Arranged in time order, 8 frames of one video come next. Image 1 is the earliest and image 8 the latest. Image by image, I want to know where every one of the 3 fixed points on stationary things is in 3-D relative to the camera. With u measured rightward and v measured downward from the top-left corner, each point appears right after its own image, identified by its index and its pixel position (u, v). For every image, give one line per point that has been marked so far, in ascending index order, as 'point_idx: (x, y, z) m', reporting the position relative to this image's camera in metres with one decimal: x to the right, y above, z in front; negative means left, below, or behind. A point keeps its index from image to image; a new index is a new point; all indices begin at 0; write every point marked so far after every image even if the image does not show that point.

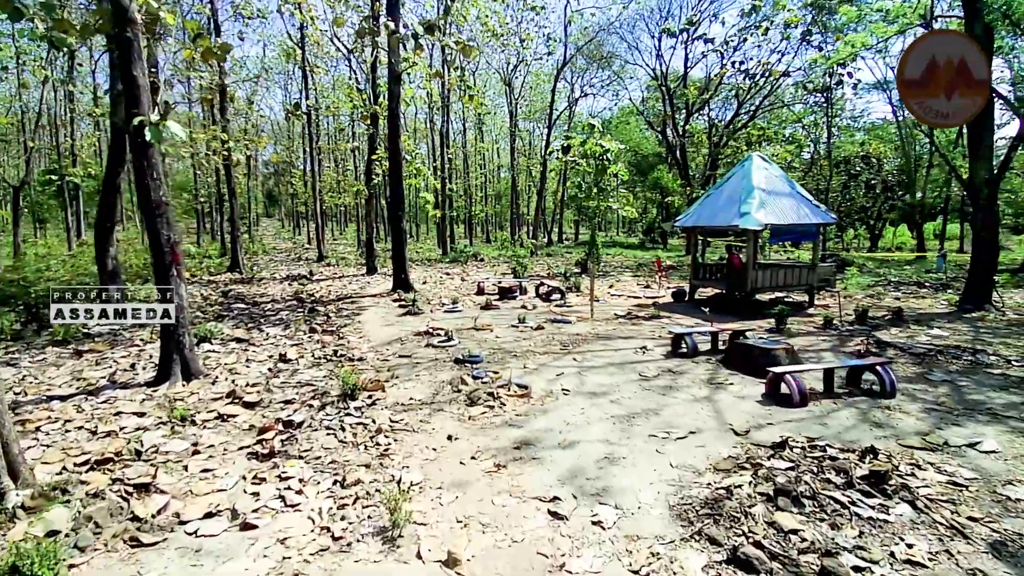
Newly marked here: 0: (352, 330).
0: (-3.3, -0.9, +10.9) m
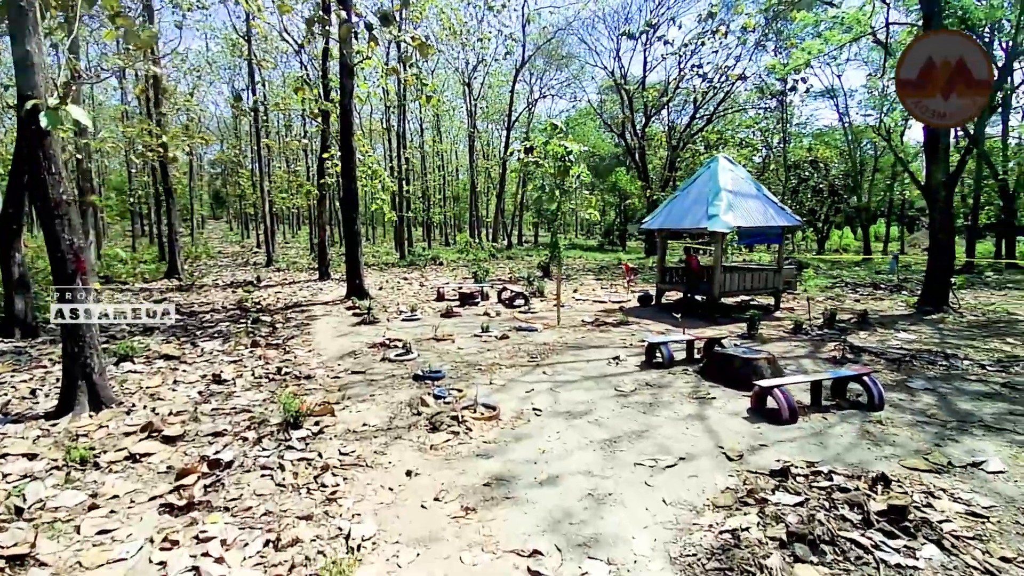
0: (-4.0, -1.0, +10.0) m
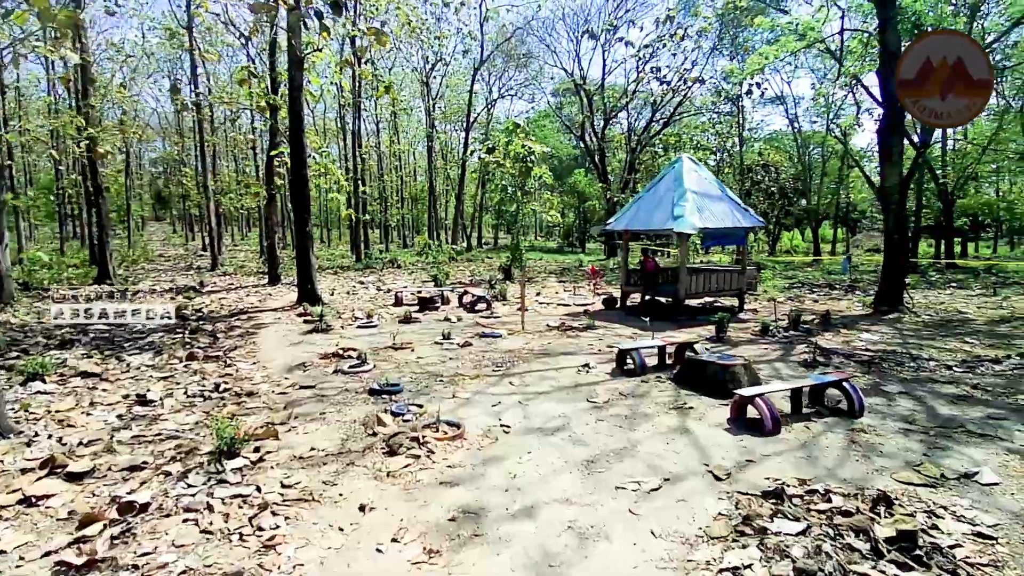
0: (-4.6, -1.2, +9.1) m
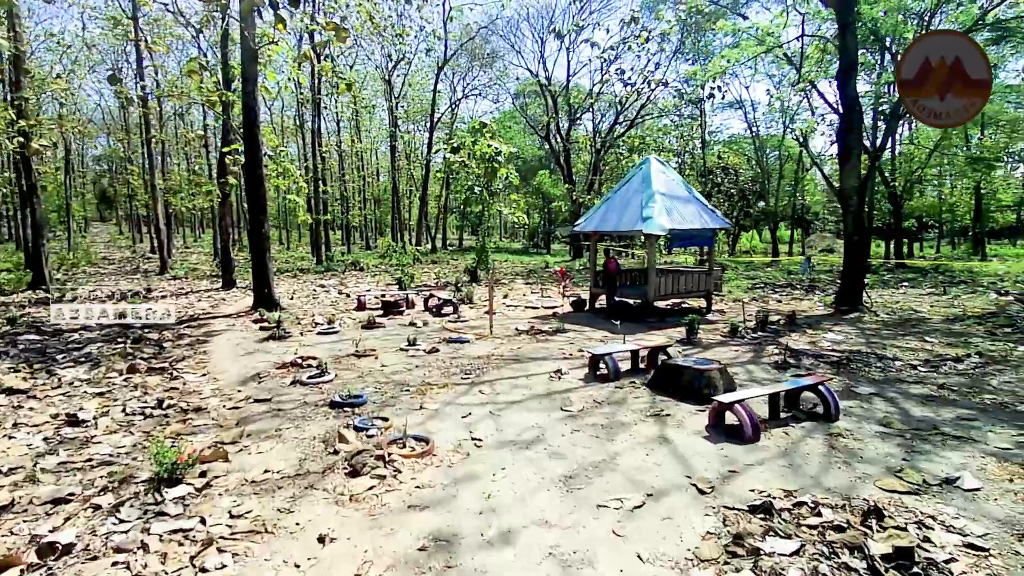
0: (-5.1, -1.3, +8.5) m
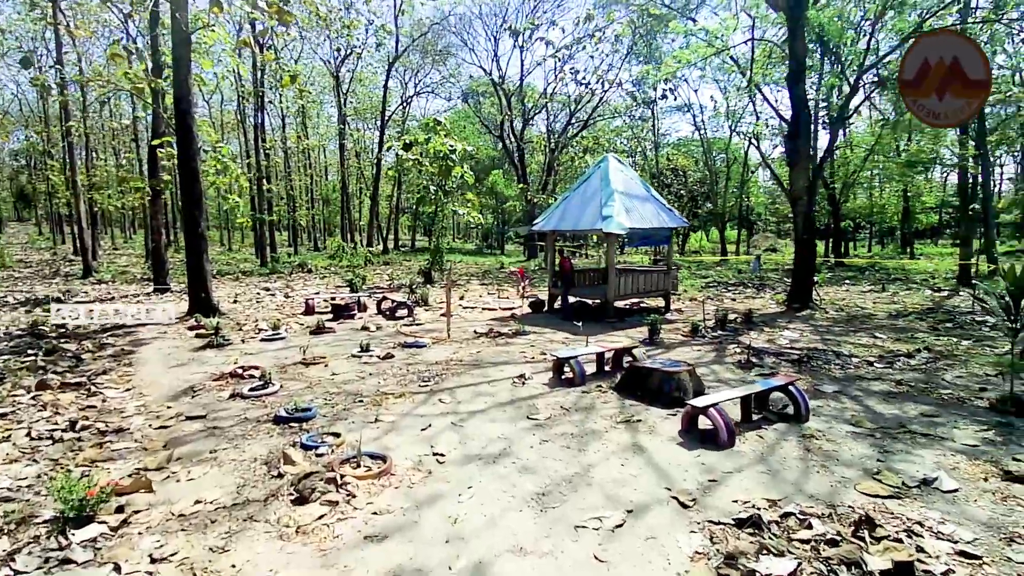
0: (-5.7, -1.3, +7.6) m
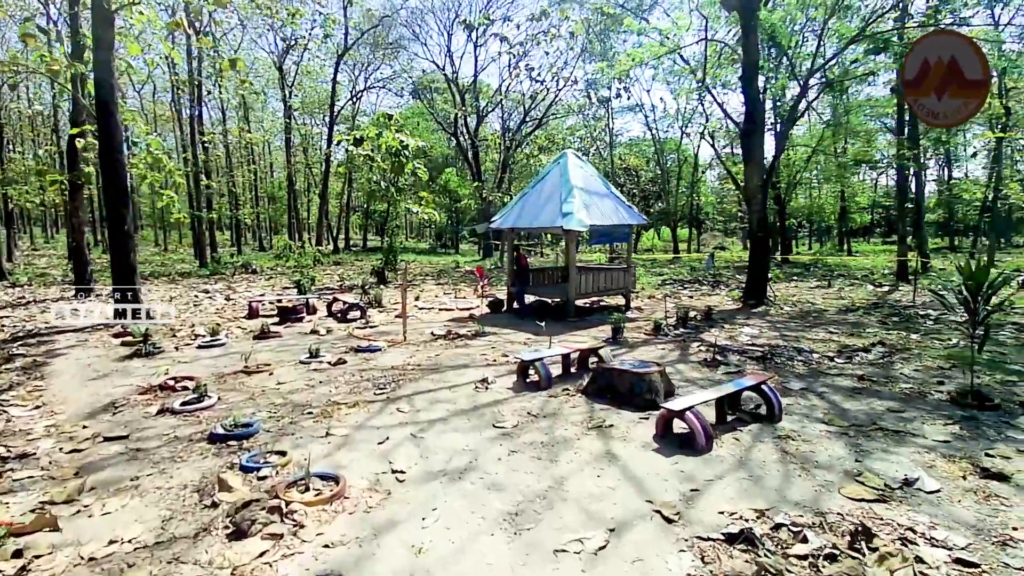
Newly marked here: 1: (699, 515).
0: (-6.2, -1.4, +6.7) m
1: (+1.3, -1.6, +3.8) m
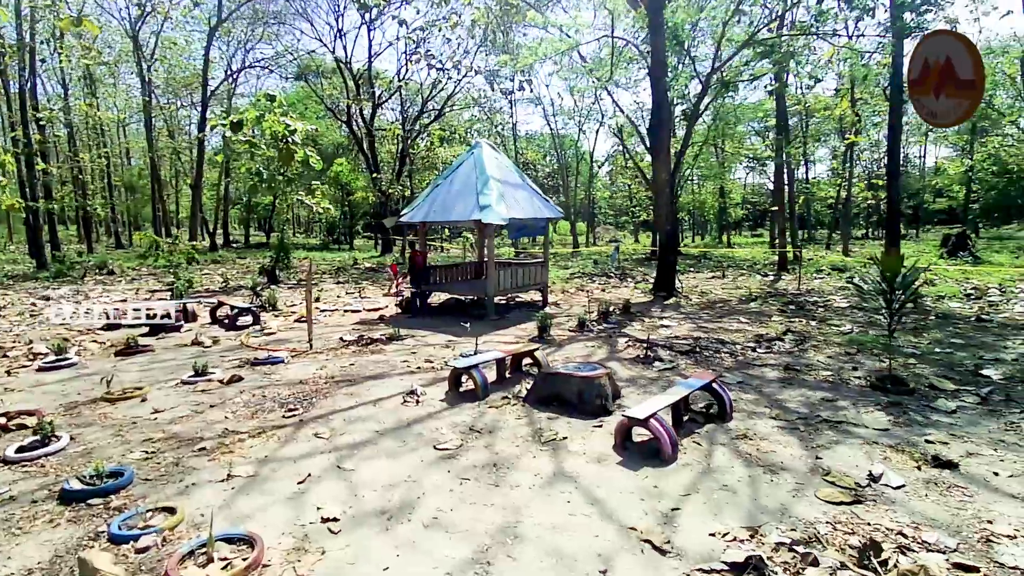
0: (-6.8, -1.5, +4.8) m
1: (+1.1, -1.6, +3.4) m
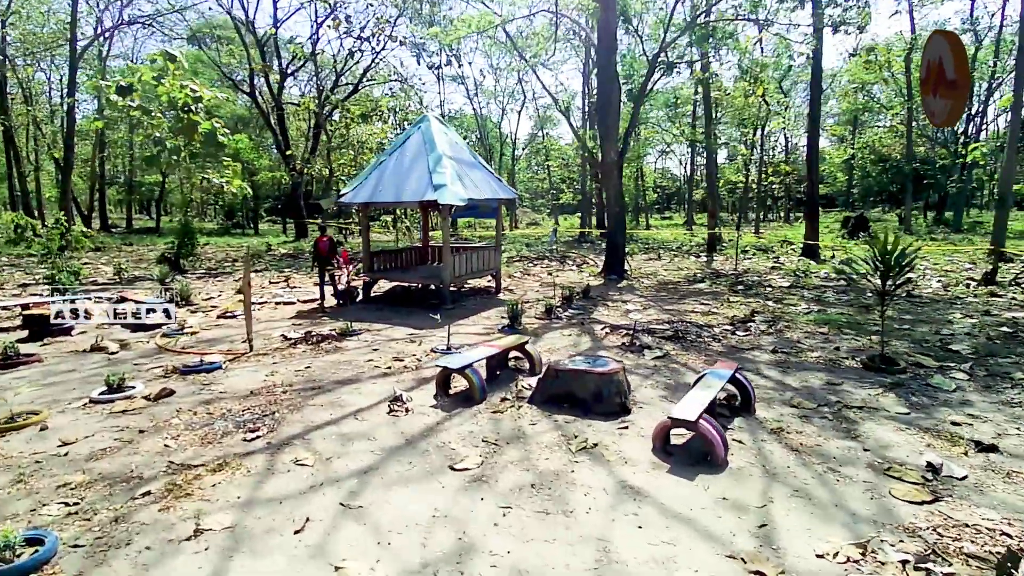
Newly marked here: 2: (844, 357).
0: (-6.5, -1.6, +3.0) m
1: (+1.6, -1.5, +3.0) m
2: (+4.4, -0.9, +6.9) m
